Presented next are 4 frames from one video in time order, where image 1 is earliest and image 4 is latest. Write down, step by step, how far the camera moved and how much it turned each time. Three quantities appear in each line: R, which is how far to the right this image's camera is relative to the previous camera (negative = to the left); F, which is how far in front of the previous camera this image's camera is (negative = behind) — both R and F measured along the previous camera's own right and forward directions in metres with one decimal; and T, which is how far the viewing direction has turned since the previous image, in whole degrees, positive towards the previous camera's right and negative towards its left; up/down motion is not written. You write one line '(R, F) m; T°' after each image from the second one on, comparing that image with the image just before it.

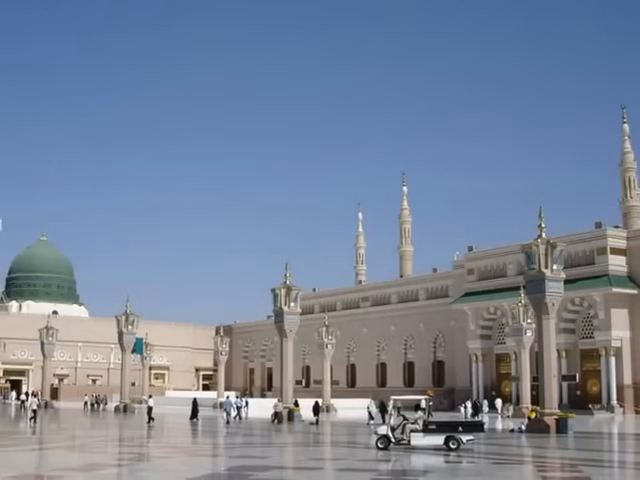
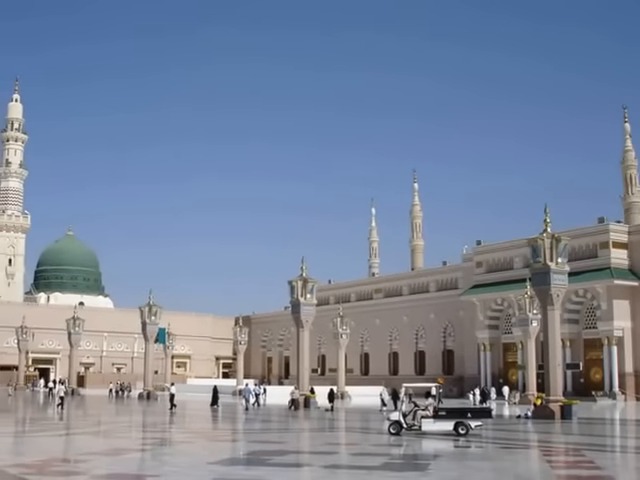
(0.0, -0.7) m; -1°
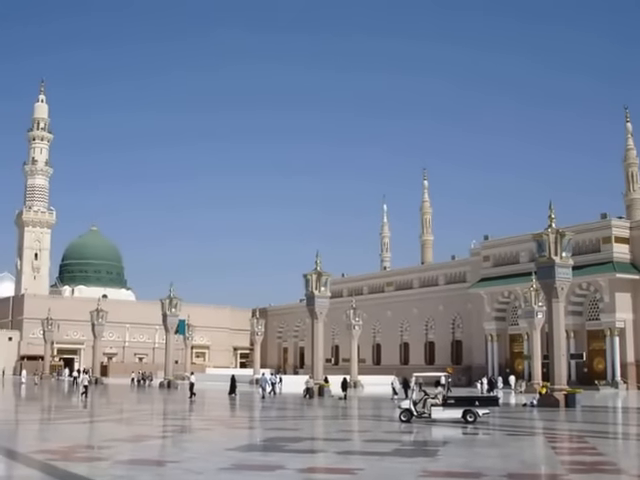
(0.0, -0.7) m; -1°
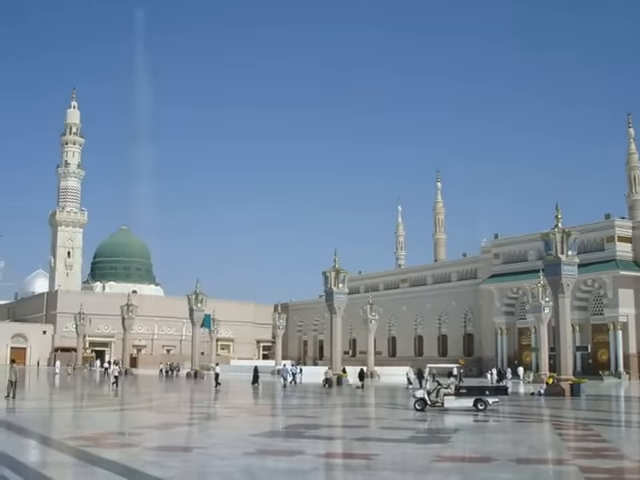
(-0.1, -1.0) m; -1°
